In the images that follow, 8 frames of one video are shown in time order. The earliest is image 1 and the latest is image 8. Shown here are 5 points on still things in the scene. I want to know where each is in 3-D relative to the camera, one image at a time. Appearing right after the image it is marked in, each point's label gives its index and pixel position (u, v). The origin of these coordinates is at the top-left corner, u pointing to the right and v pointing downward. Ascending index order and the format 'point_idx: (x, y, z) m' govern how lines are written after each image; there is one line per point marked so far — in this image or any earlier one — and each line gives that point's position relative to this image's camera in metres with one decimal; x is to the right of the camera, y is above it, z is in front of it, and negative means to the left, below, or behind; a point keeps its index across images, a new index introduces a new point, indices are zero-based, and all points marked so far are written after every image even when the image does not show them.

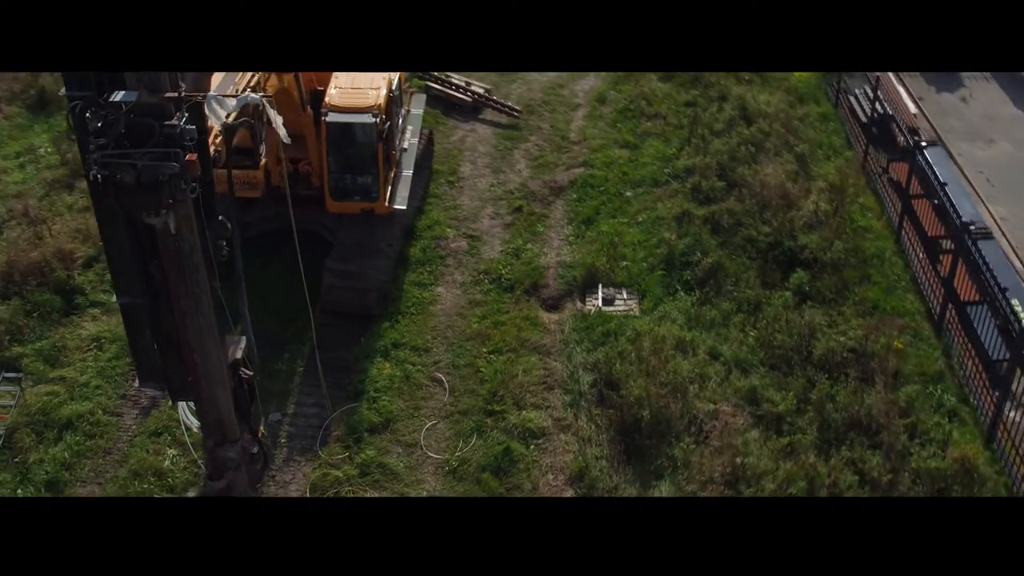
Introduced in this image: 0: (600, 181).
0: (+1.2, +1.4, +14.1) m
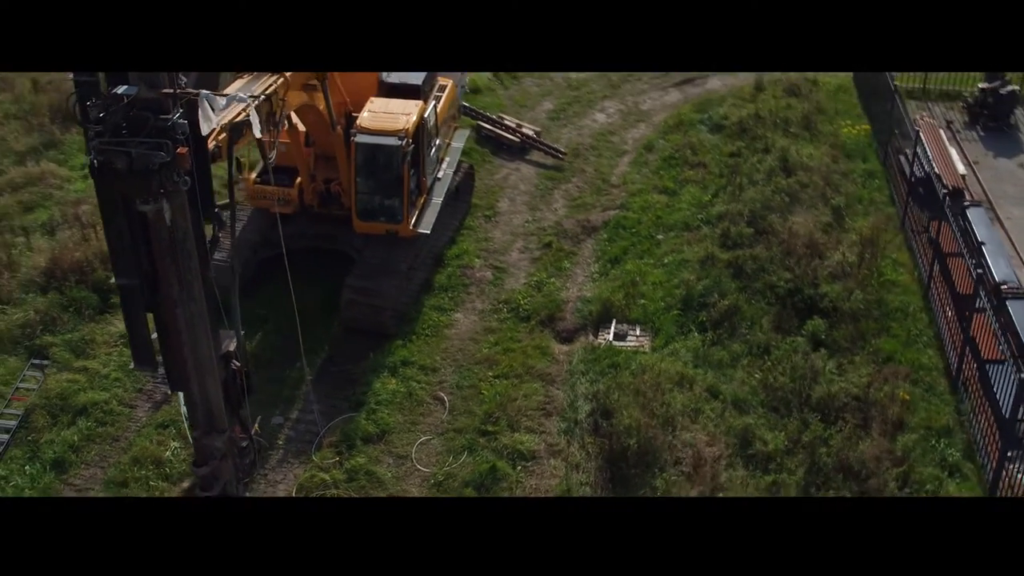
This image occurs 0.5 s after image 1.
0: (+1.6, +0.9, +14.2) m
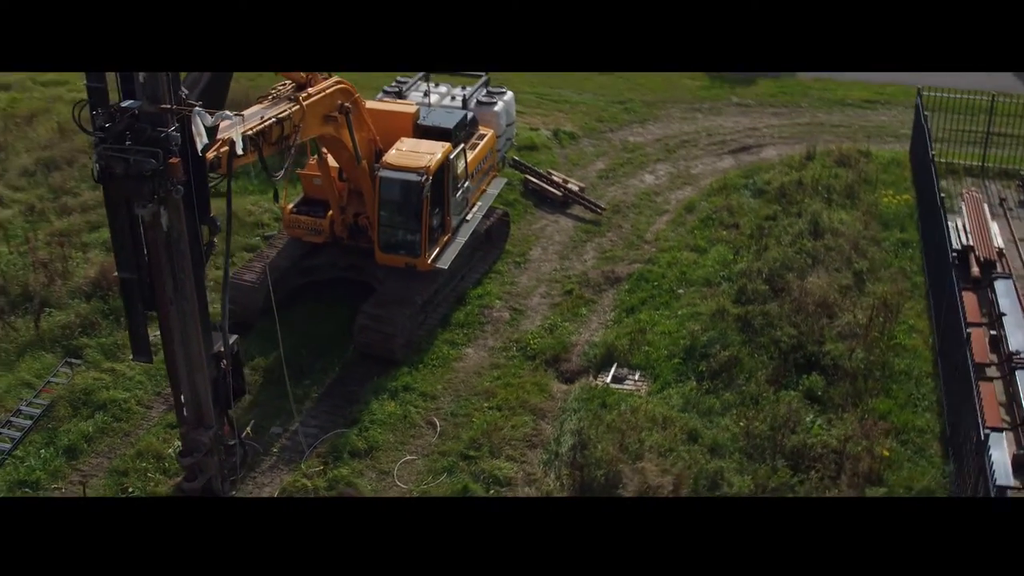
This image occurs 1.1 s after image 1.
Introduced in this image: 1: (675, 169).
0: (+2.0, +0.2, +14.5) m
1: (+2.7, +2.0, +18.0) m
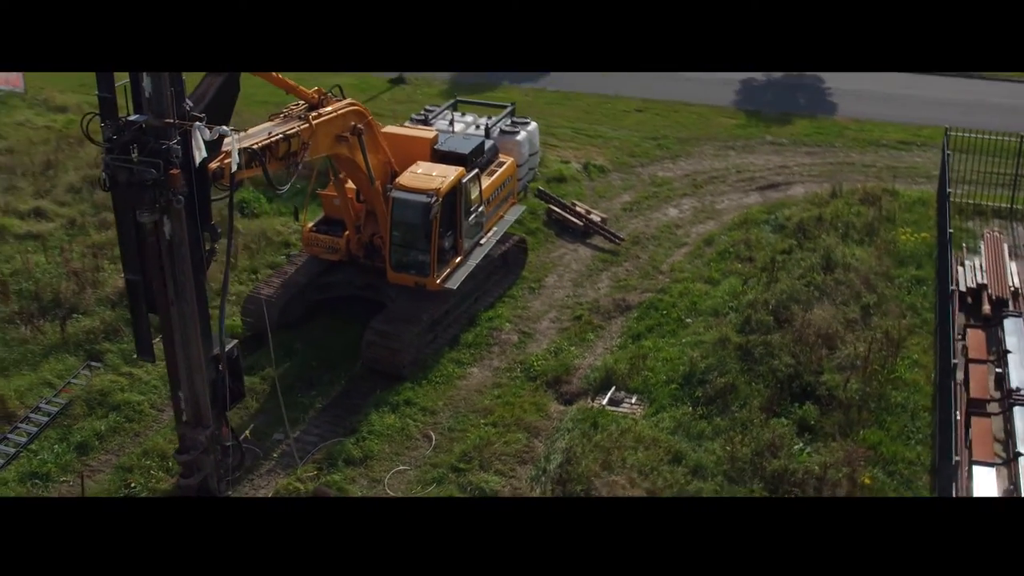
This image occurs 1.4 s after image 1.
0: (+2.1, -0.2, +14.7) m
1: (+3.2, +1.4, +18.2) m
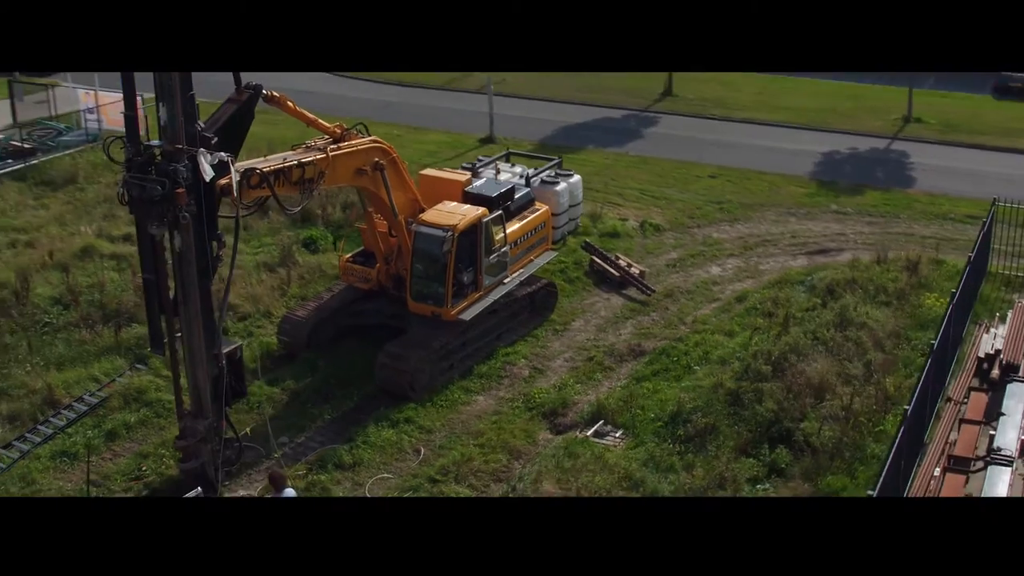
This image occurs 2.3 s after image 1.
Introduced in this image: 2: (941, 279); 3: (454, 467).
0: (+2.4, -0.9, +15.1) m
1: (+4.0, +0.4, +18.6) m
2: (+6.7, +0.1, +16.7) m
3: (-0.7, -2.1, +12.4) m
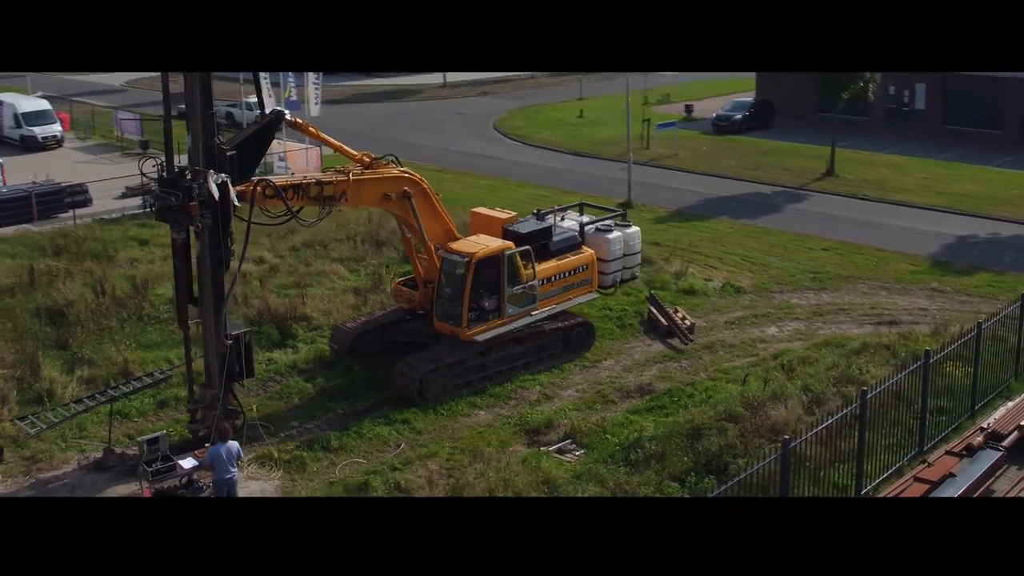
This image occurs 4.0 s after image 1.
0: (+2.5, -1.6, +15.7) m
1: (+5.1, -0.7, +18.6) m
2: (+7.2, -1.0, +16.2) m
3: (-1.2, -2.2, +13.8) m
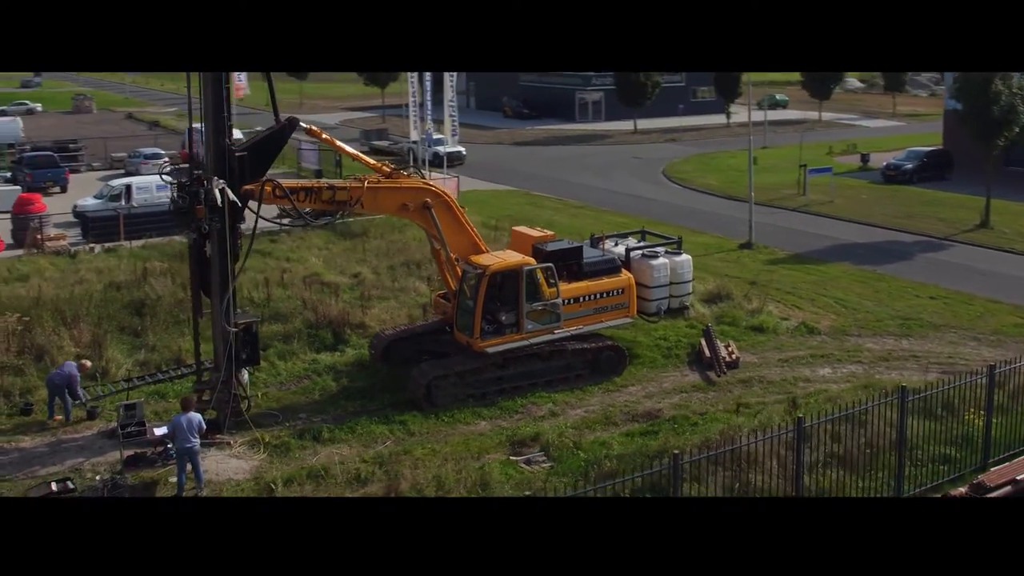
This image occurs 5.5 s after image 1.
0: (+2.5, -1.9, +15.2) m
1: (+5.8, -1.4, +17.5) m
2: (+7.2, -1.6, +14.6) m
3: (-1.6, -2.3, +14.2) m
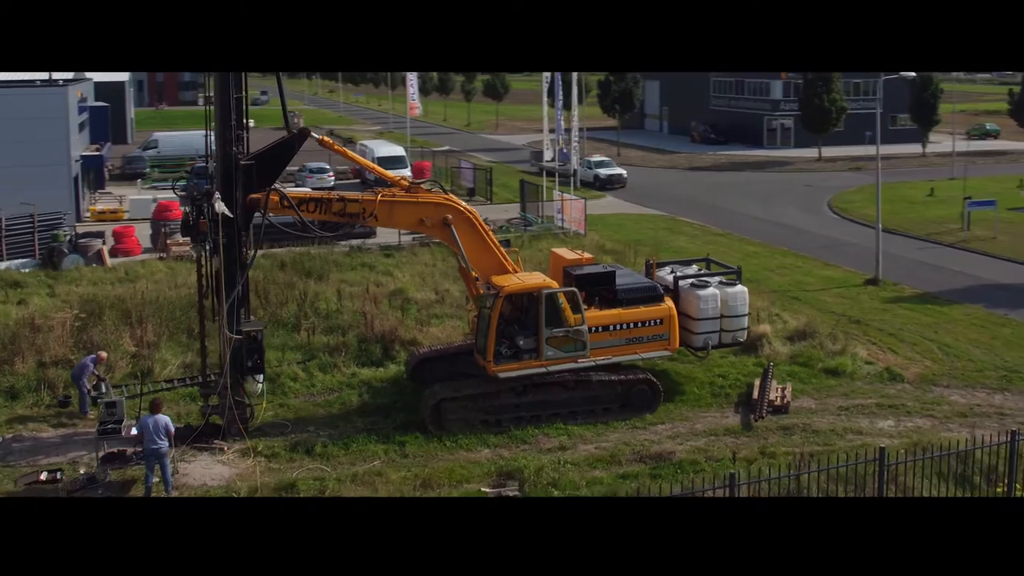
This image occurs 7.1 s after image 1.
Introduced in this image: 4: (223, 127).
0: (+2.3, -2.3, +13.9) m
1: (+6.1, -2.0, +15.5) m
2: (+6.9, -2.3, +12.4) m
3: (-1.9, -2.5, +13.8) m
4: (-3.9, +2.2, +14.4) m
